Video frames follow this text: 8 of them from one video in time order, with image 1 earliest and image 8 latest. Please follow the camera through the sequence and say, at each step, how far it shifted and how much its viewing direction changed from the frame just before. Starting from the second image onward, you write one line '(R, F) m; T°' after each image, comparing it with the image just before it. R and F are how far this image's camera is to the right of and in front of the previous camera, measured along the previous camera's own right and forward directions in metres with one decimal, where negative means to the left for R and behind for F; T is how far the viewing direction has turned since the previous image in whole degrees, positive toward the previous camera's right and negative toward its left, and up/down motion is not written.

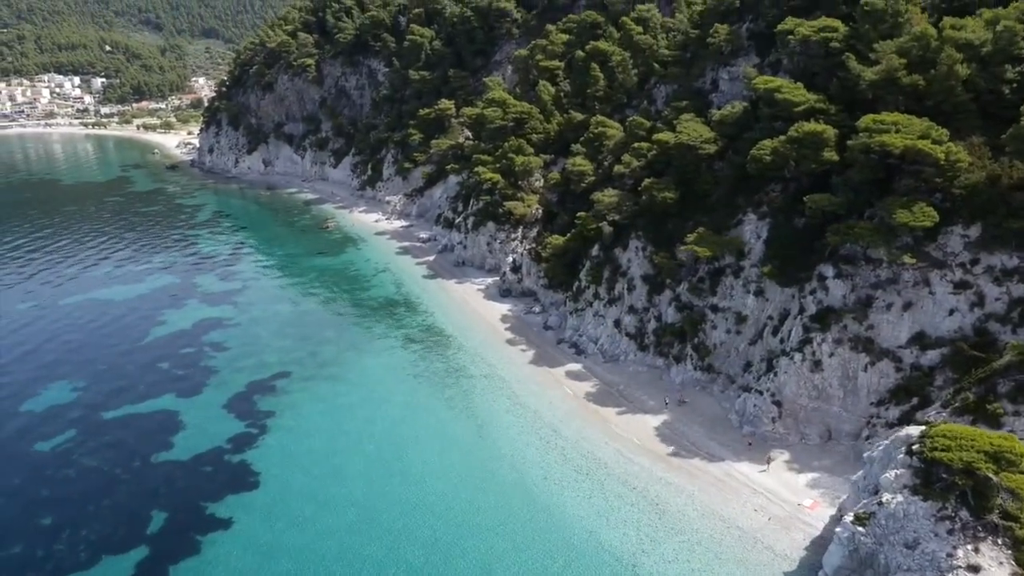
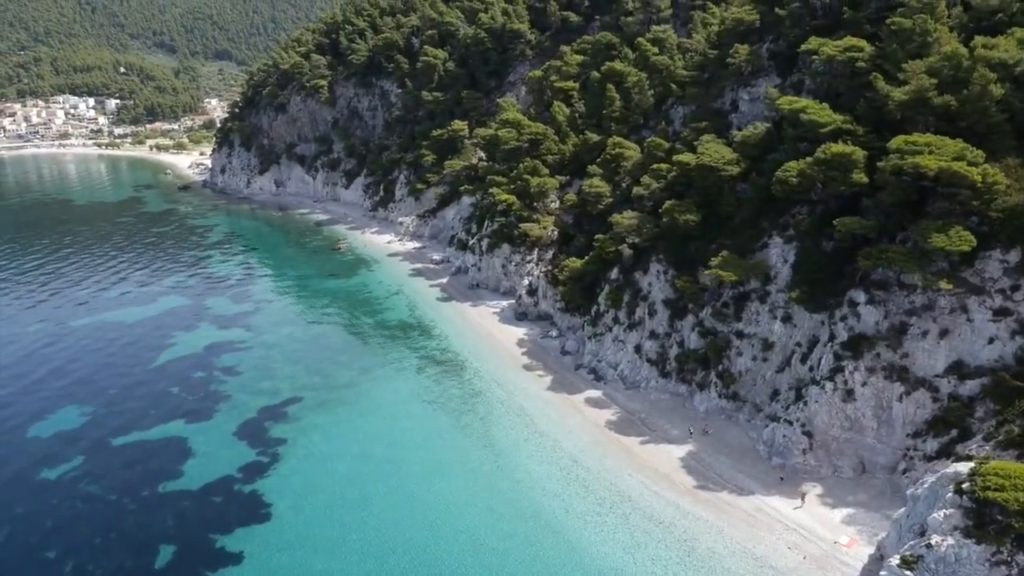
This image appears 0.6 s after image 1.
(-0.6, +1.0) m; -1°
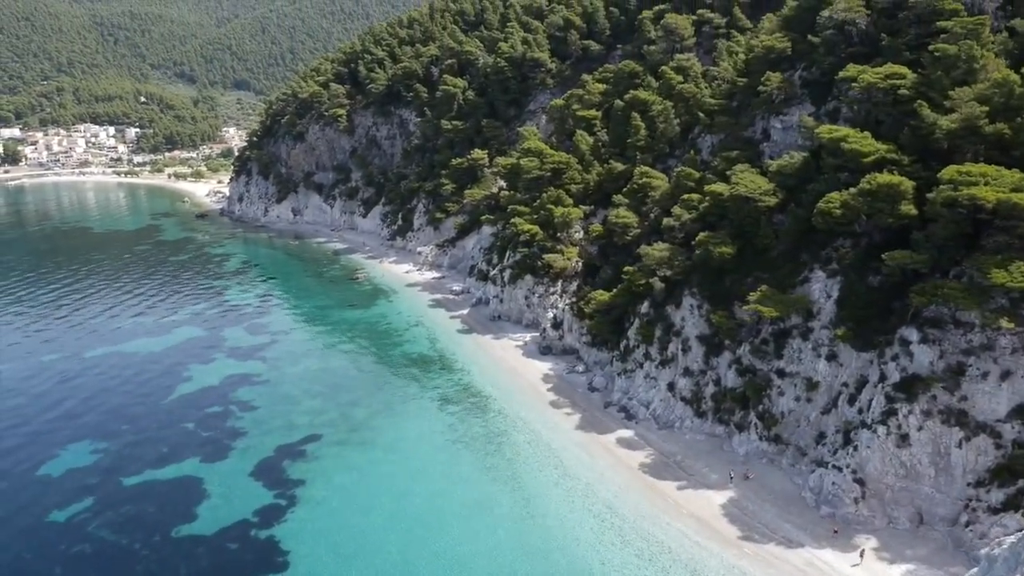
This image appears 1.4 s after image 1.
(-0.9, +1.5) m; -1°
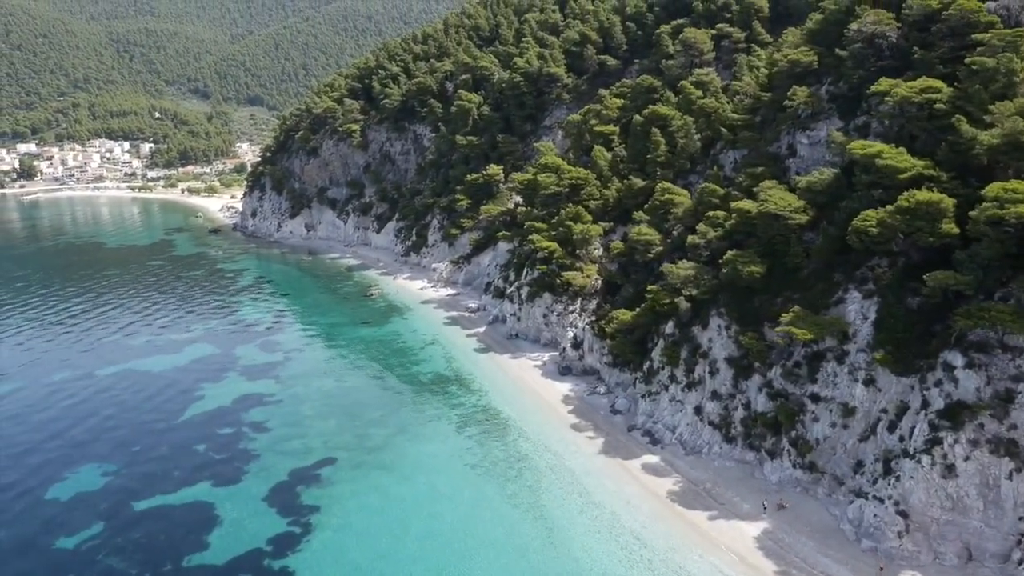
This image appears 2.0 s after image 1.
(-0.6, +1.2) m; -1°
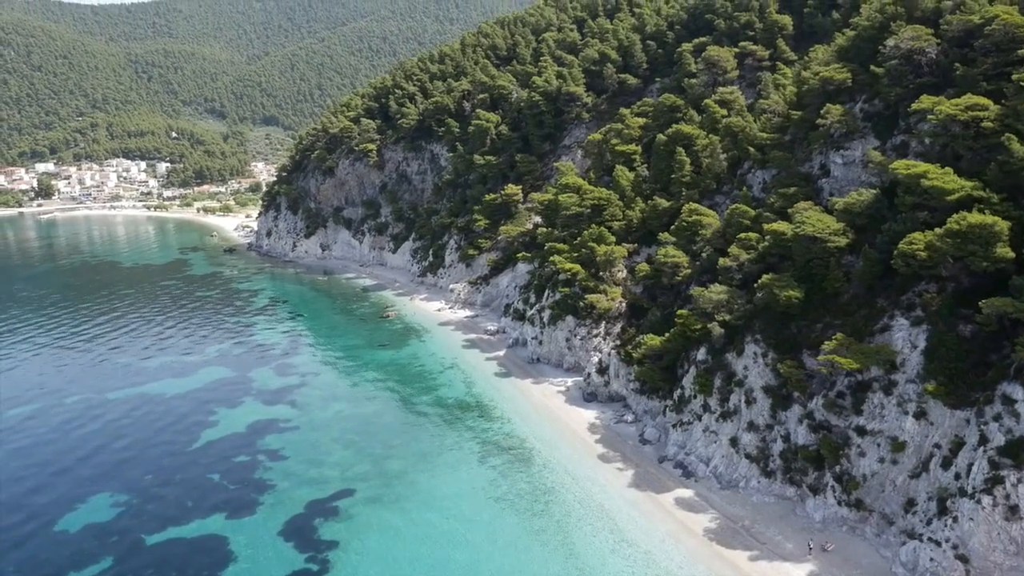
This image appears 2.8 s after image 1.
(-0.8, +1.4) m; -1°
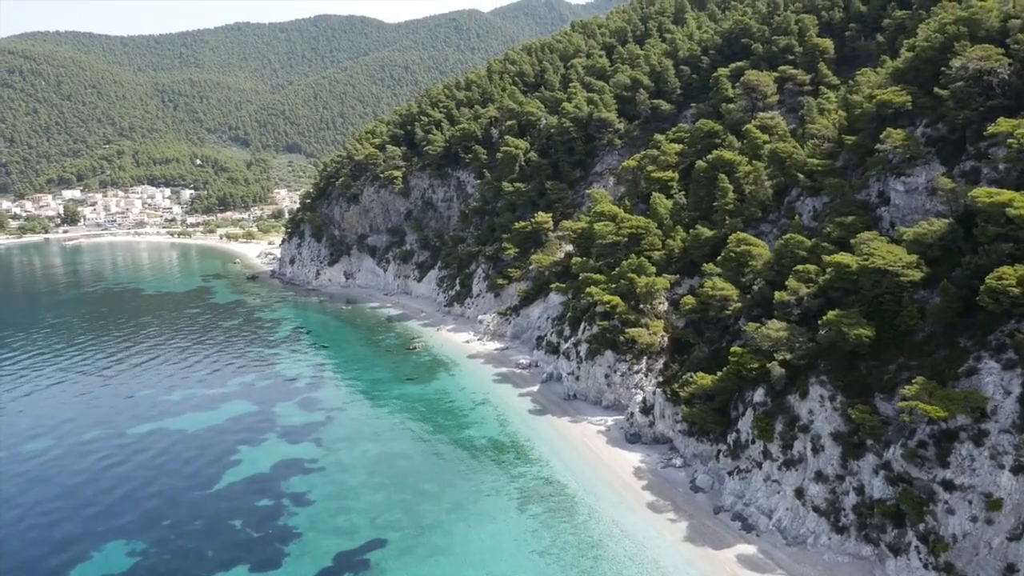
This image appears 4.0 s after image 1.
(-1.3, +2.5) m; -1°
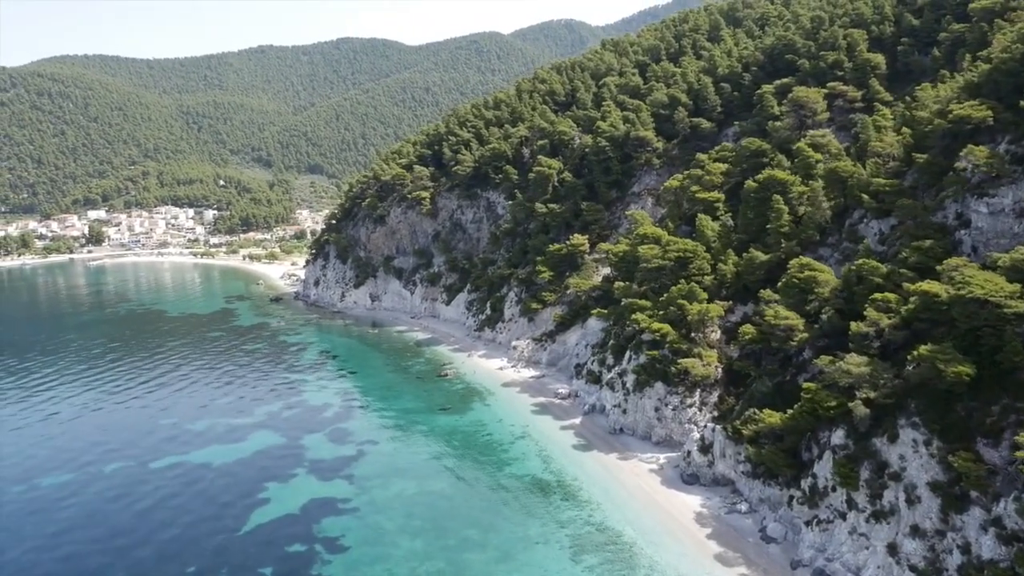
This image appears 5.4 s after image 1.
(-1.8, +2.9) m; -1°
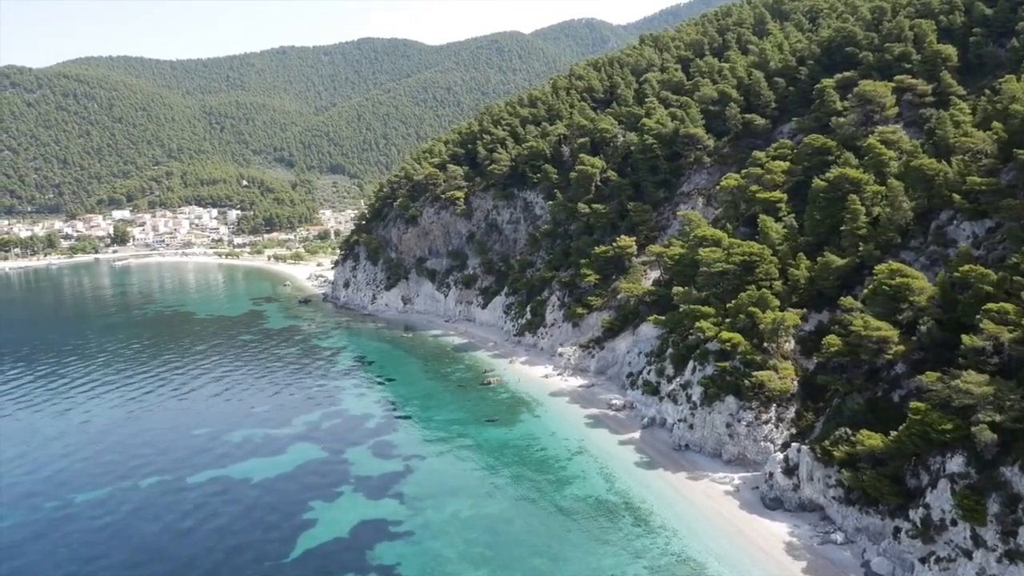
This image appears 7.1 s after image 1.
(-2.7, +3.1) m; -1°
